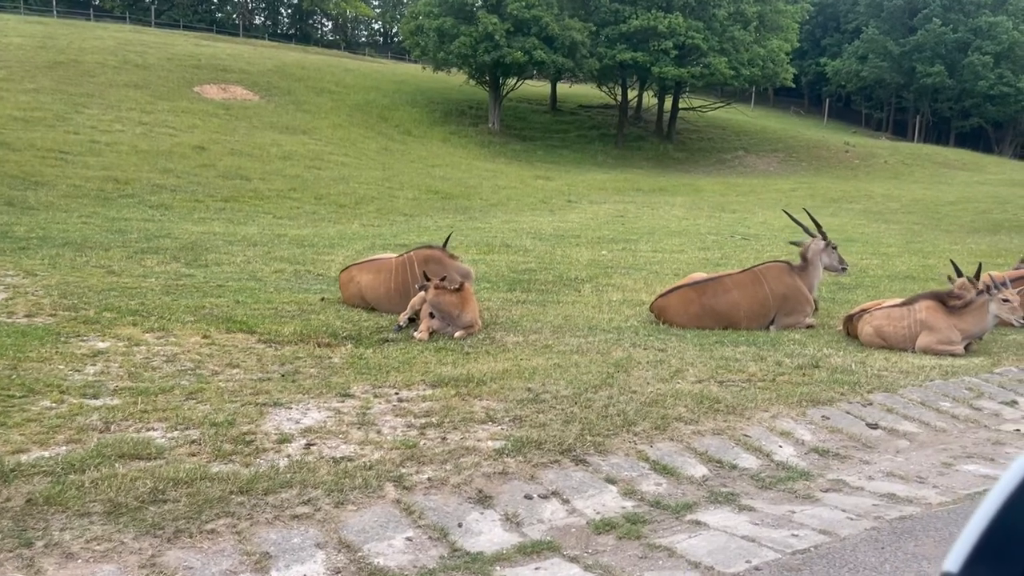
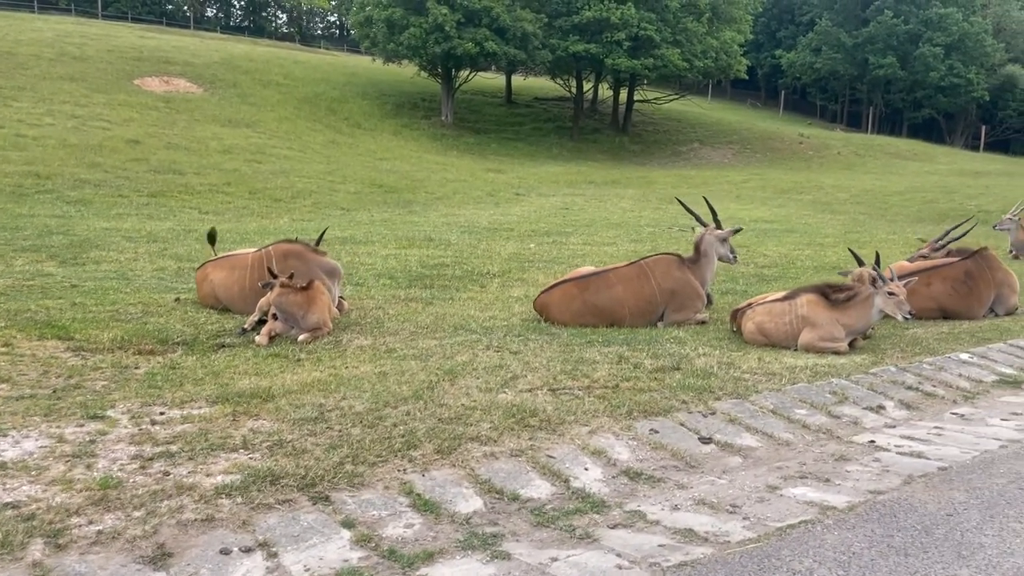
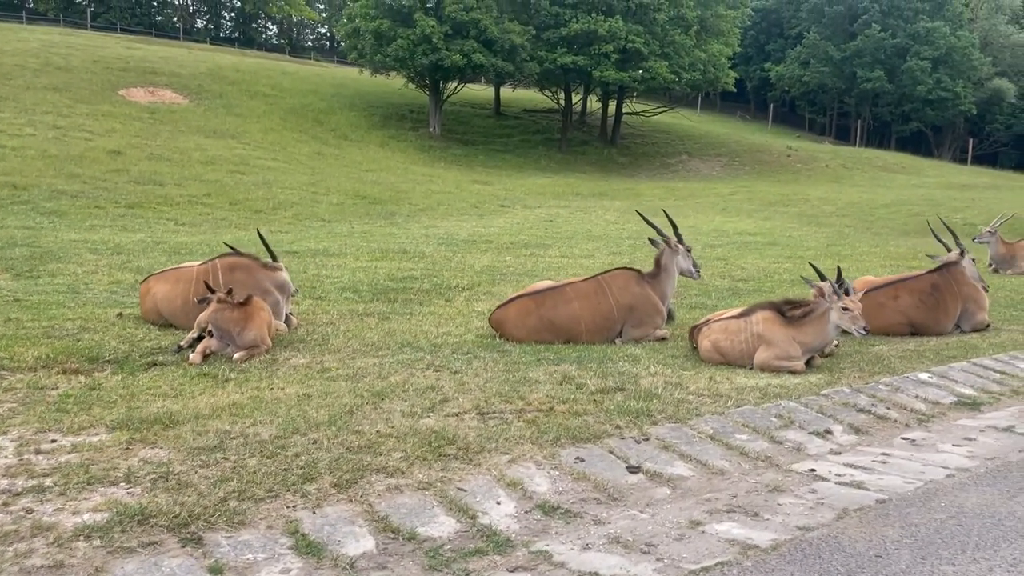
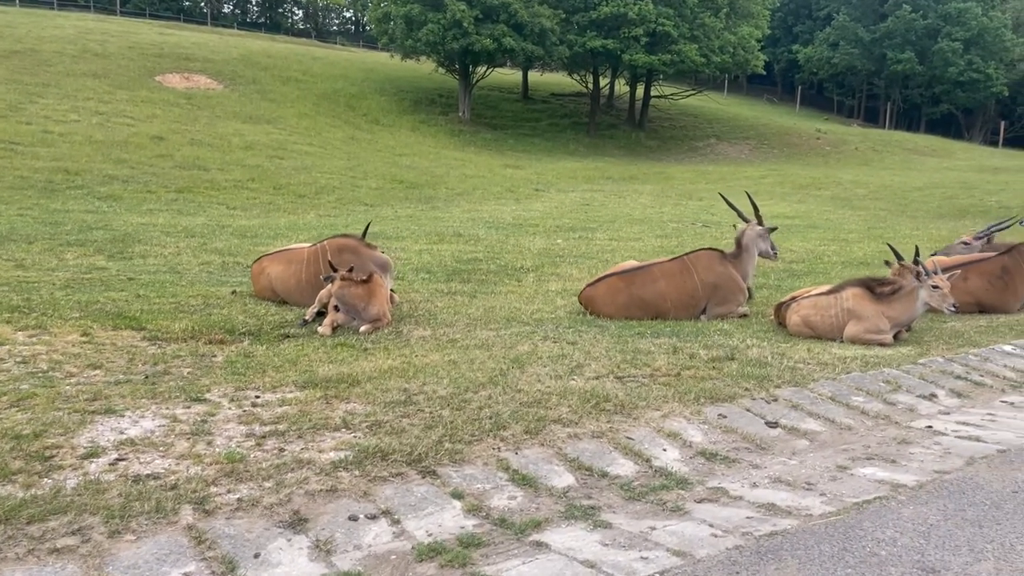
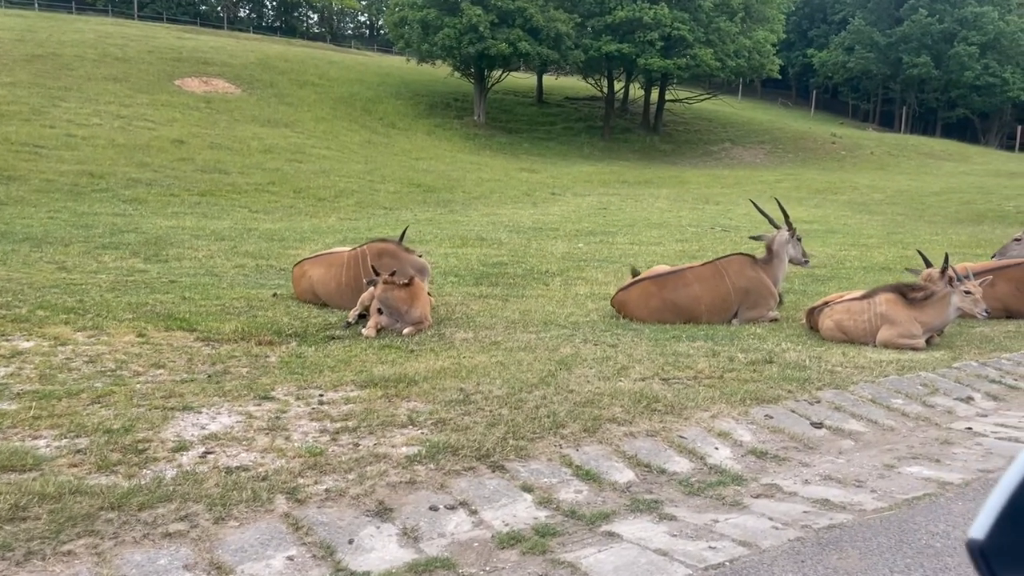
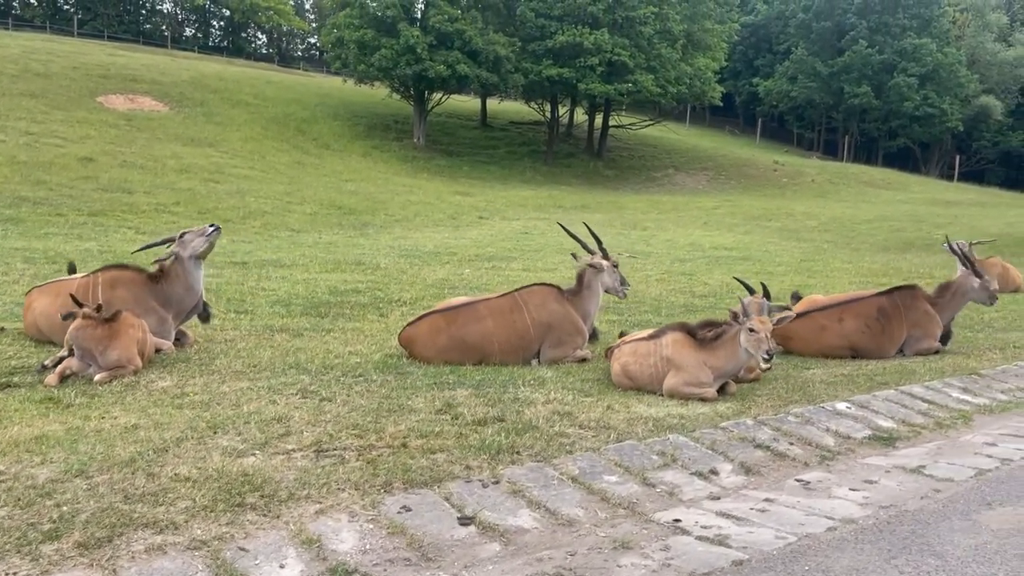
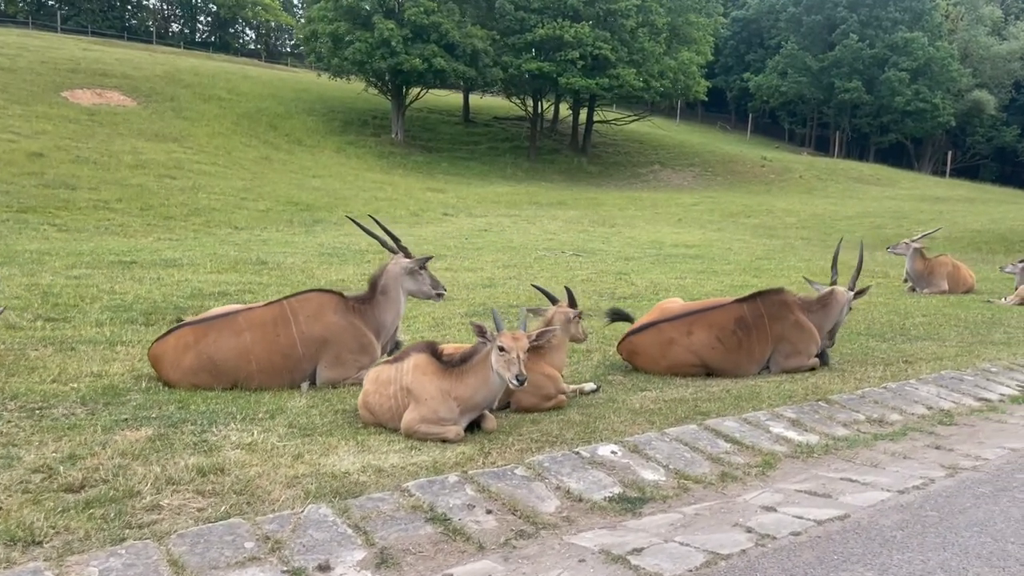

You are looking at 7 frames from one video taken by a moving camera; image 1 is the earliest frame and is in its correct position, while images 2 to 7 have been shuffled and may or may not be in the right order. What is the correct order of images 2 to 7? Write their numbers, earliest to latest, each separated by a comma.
5, 4, 2, 3, 6, 7
